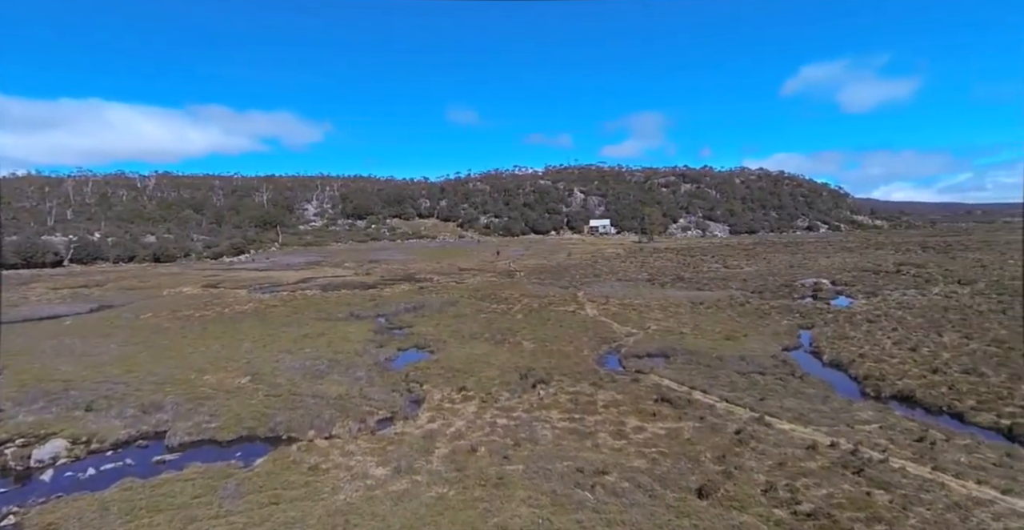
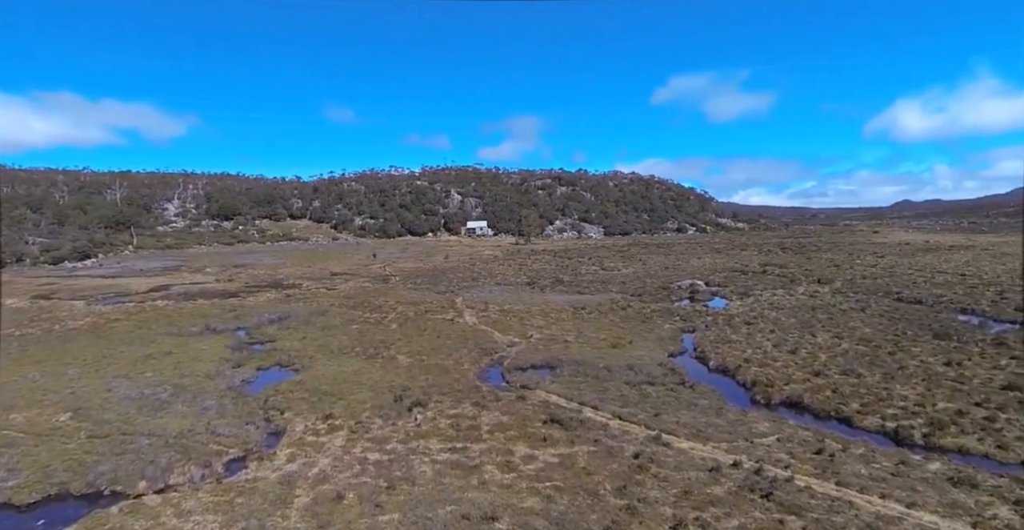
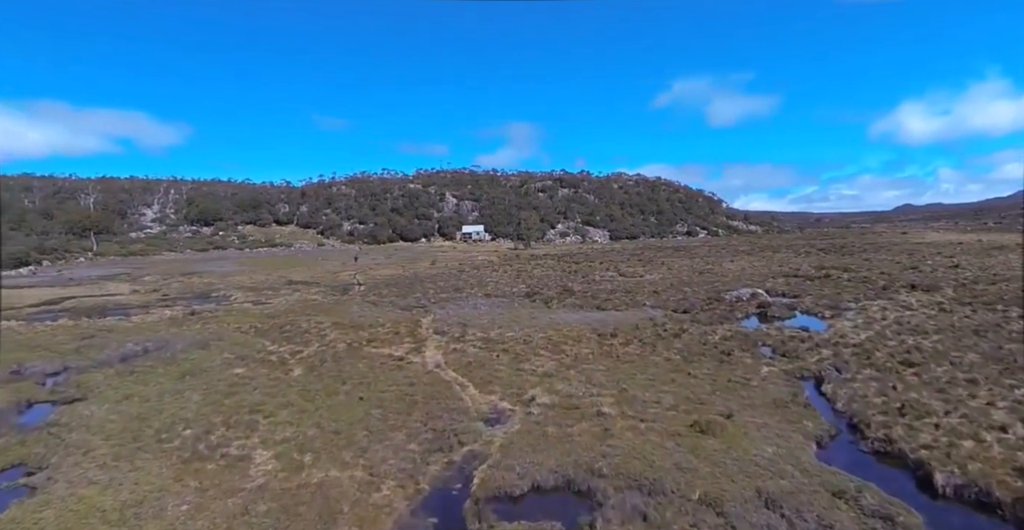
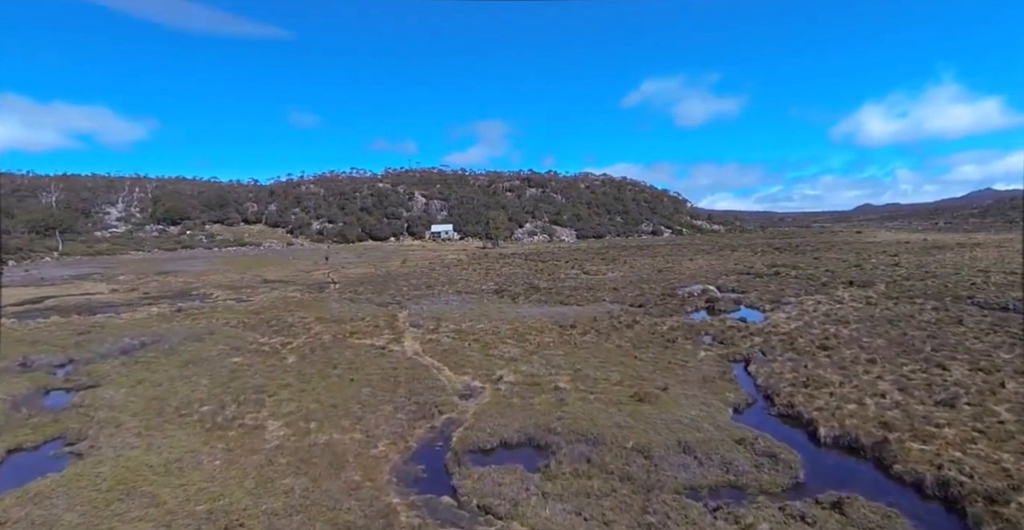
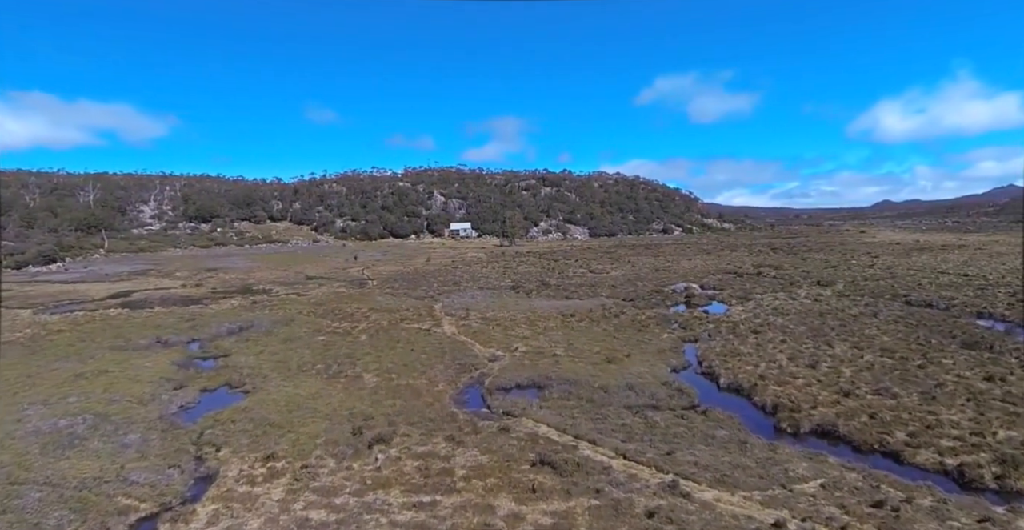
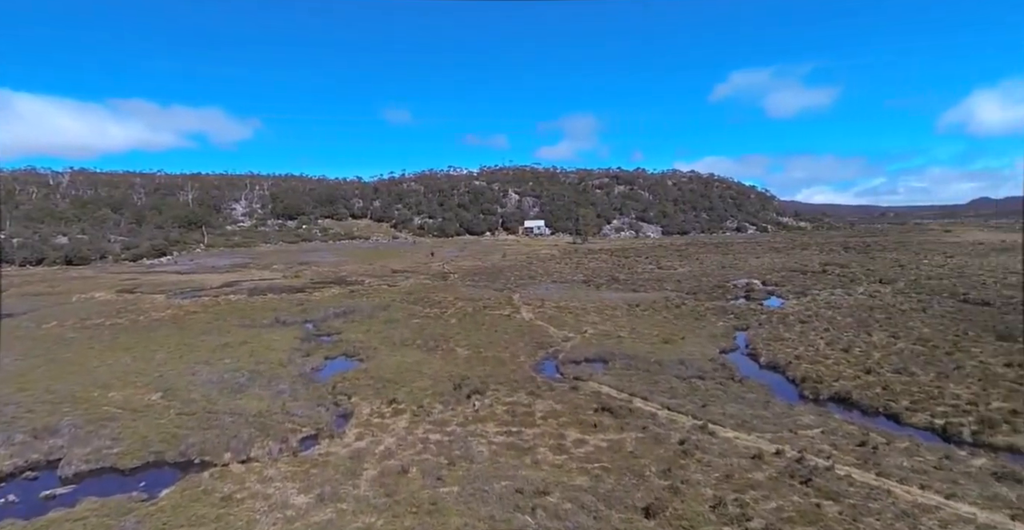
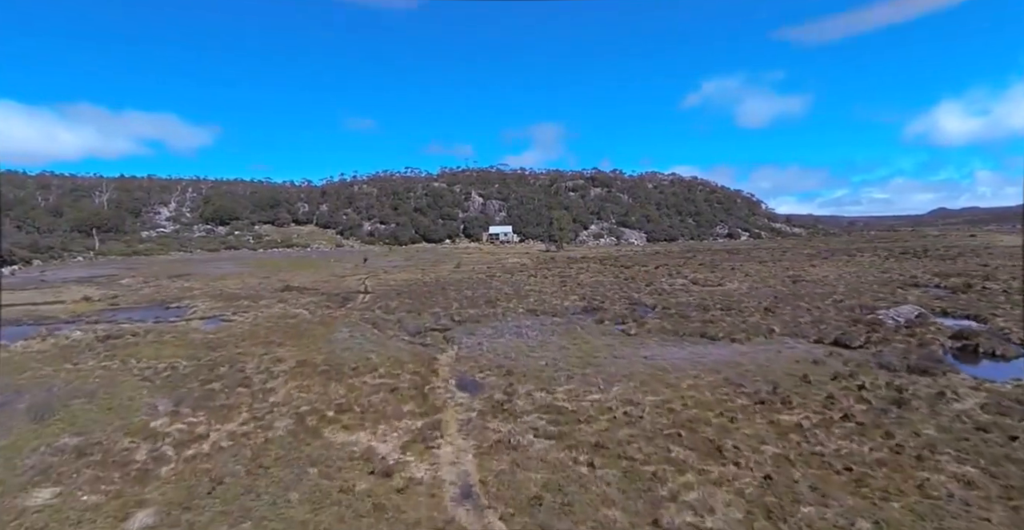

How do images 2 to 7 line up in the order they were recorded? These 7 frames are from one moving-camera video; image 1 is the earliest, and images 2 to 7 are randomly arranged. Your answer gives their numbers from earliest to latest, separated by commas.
6, 2, 5, 4, 3, 7
